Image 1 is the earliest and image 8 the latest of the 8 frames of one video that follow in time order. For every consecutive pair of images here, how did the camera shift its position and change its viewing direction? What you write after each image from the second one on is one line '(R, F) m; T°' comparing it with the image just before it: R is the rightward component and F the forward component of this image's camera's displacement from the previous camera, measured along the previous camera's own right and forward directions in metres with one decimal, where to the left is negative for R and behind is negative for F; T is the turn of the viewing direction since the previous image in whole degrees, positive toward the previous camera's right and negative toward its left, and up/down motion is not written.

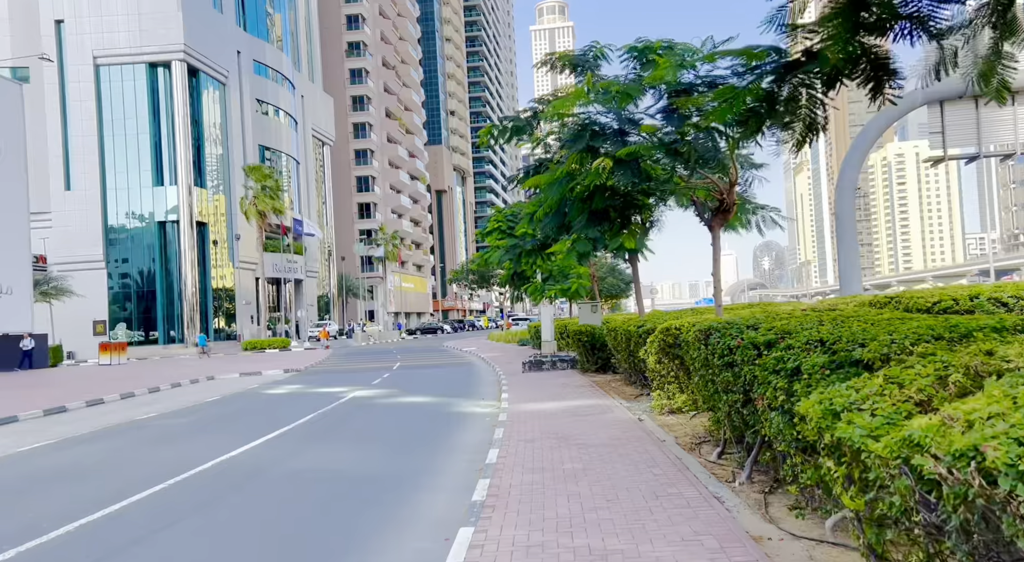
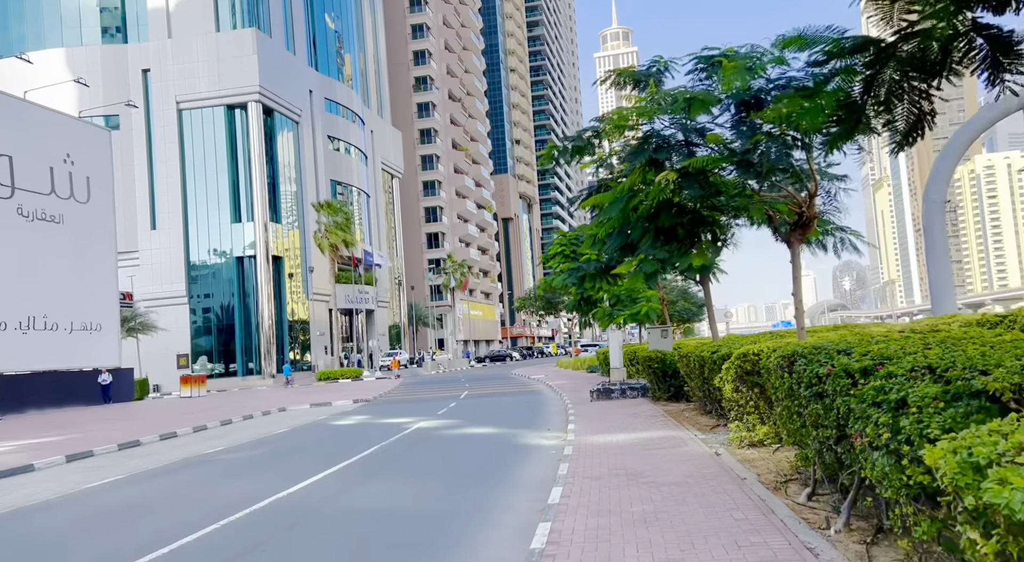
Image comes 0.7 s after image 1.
(+0.1, +0.5) m; -5°
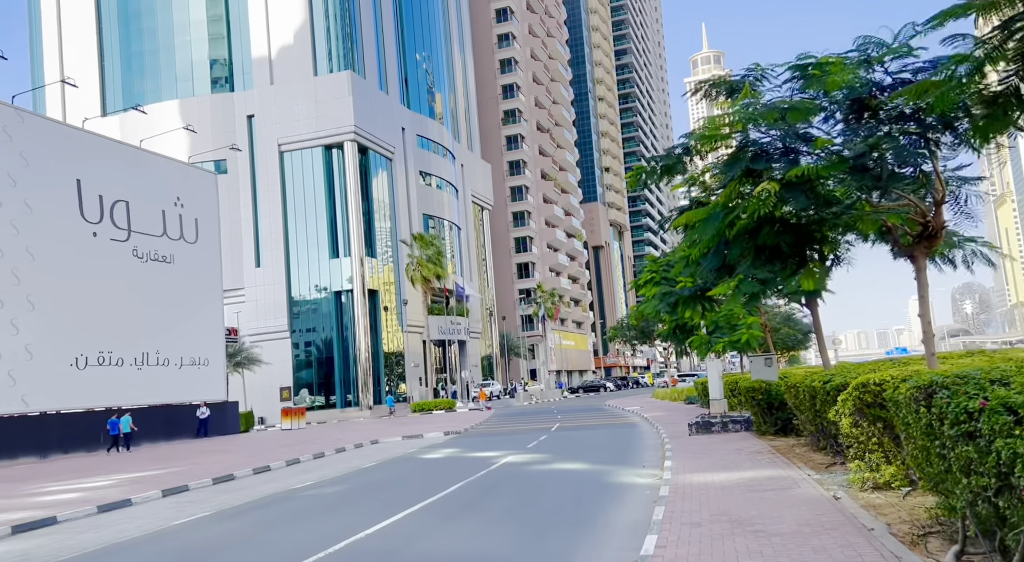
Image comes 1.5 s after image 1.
(+0.1, +0.6) m; -6°
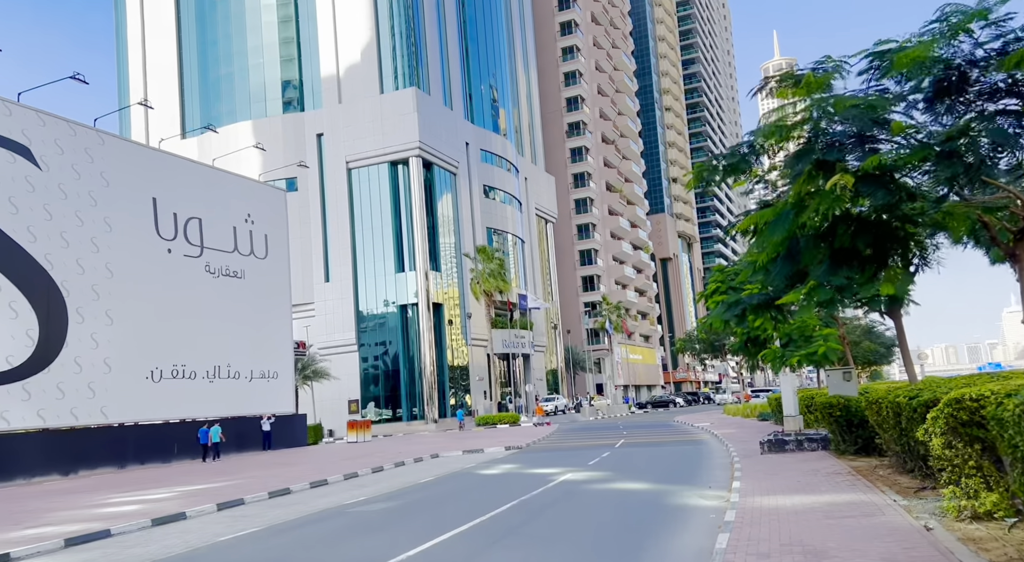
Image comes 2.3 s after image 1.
(+0.1, +0.5) m; -5°
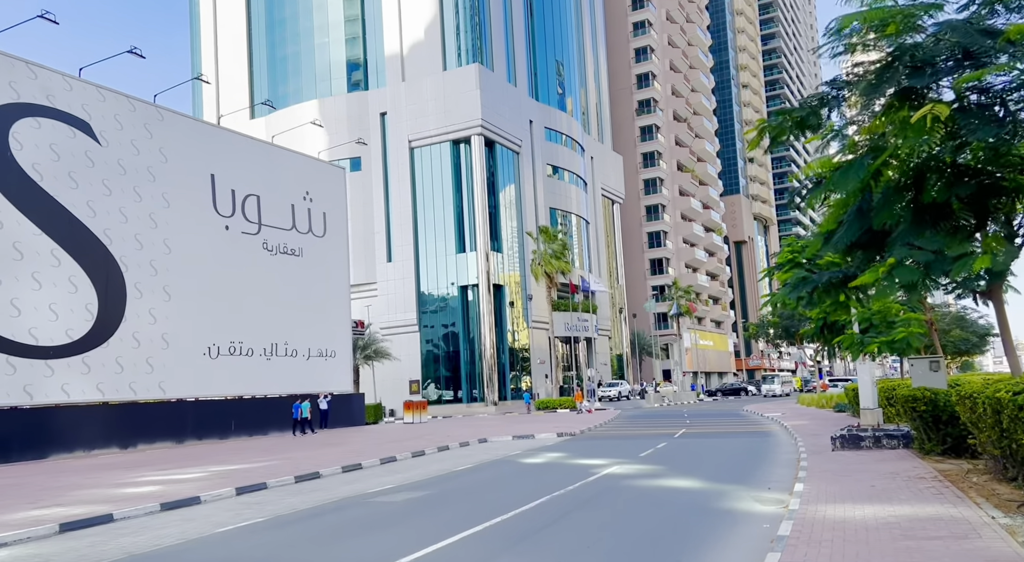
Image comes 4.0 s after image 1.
(+0.5, +1.3) m; -5°
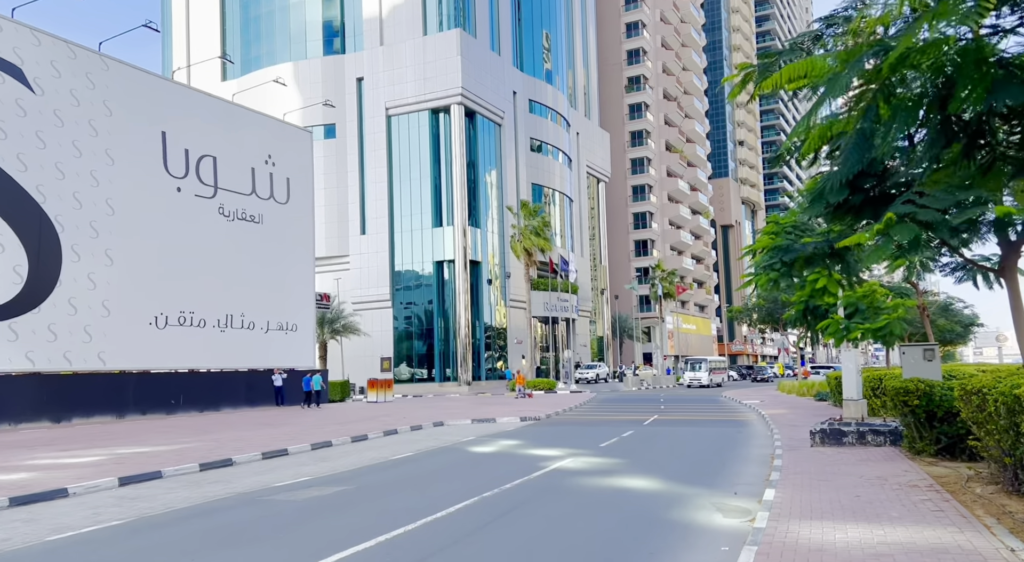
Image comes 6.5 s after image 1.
(+0.7, +1.9) m; +1°
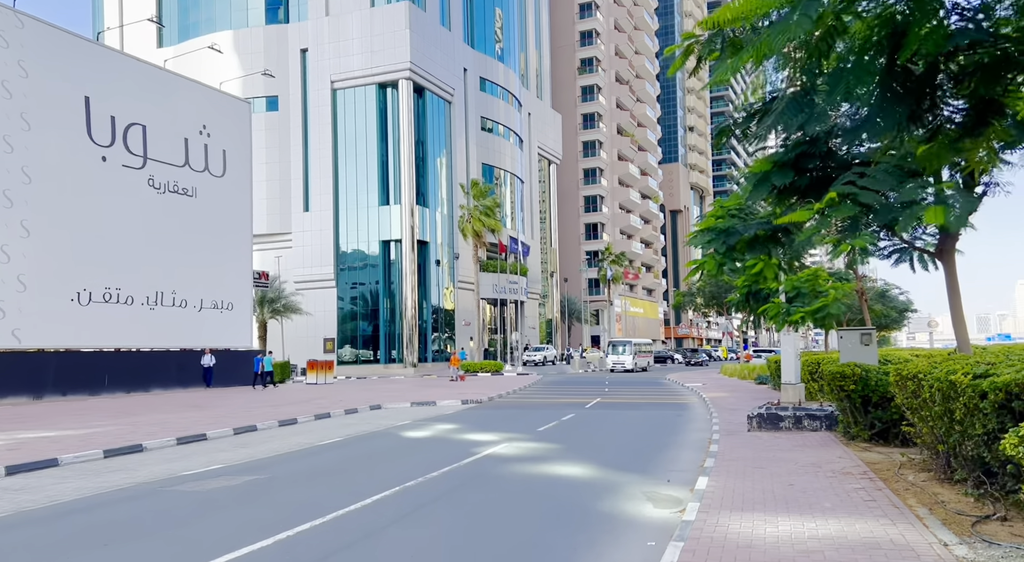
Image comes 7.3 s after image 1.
(+0.3, +0.6) m; +3°
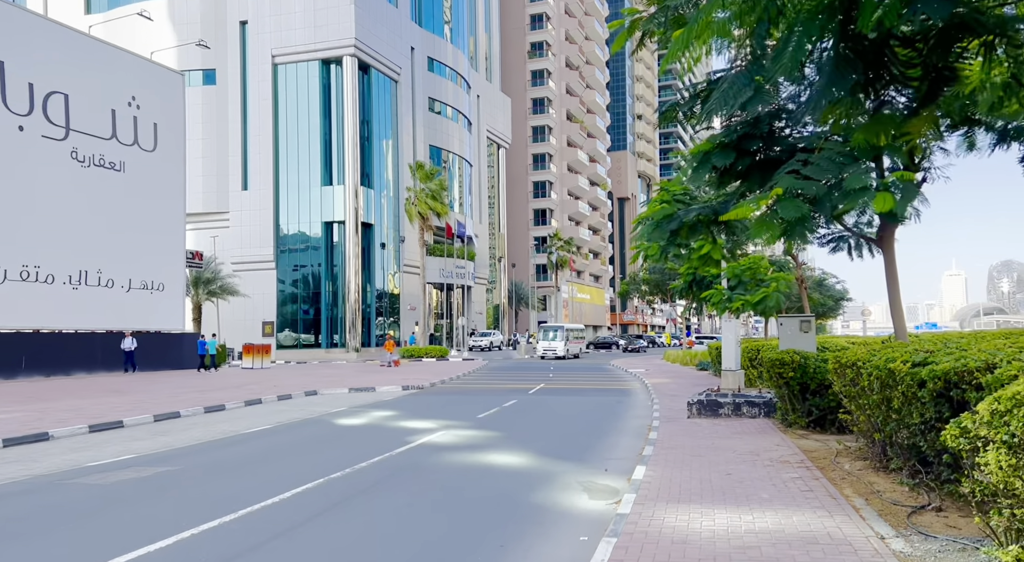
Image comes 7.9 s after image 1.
(+0.2, +0.4) m; +4°
